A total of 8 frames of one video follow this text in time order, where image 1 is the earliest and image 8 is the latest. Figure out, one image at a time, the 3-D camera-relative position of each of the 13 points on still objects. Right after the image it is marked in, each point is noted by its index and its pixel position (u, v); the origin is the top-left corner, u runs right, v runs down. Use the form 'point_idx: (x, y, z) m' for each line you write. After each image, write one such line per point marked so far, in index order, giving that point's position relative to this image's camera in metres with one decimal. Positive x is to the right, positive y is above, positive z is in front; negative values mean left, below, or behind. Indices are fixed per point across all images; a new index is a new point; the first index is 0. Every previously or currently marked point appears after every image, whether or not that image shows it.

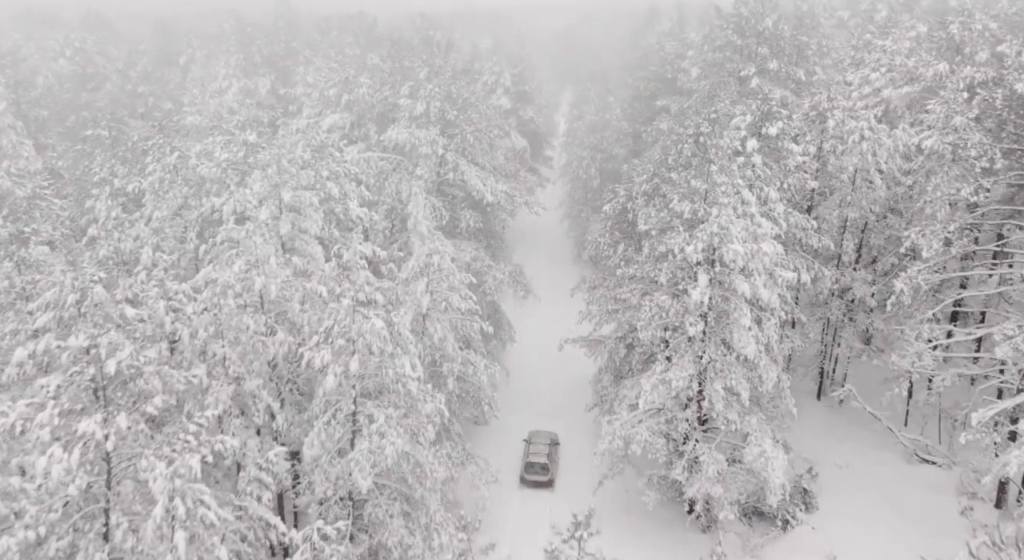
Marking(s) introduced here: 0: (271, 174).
0: (-5.4, +2.3, +19.0) m
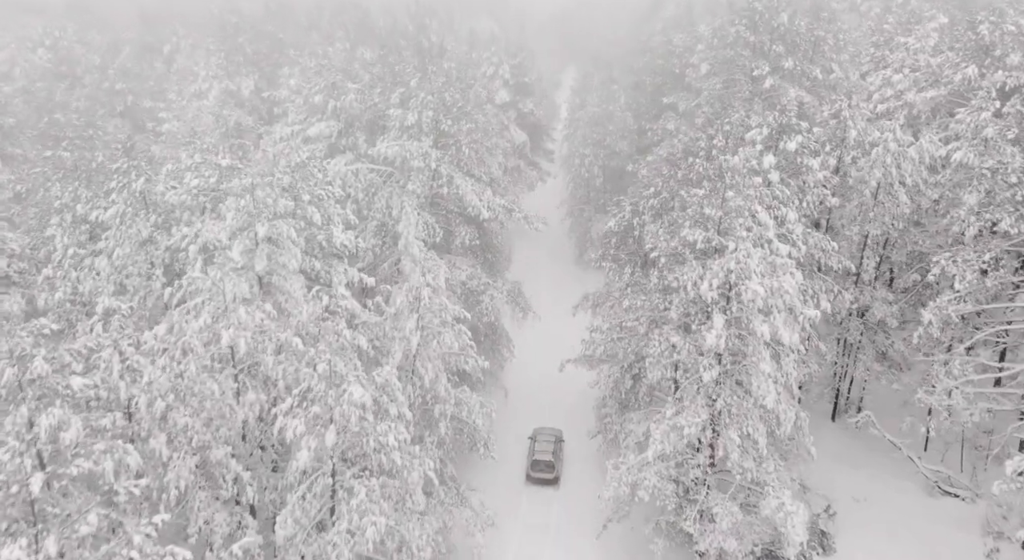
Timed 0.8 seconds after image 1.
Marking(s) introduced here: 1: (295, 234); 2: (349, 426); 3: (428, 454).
0: (-5.4, +1.5, +17.3) m
1: (-4.4, +0.9, +17.3) m
2: (-2.9, -2.7, +15.3) m
3: (-1.9, -3.8, +18.8) m
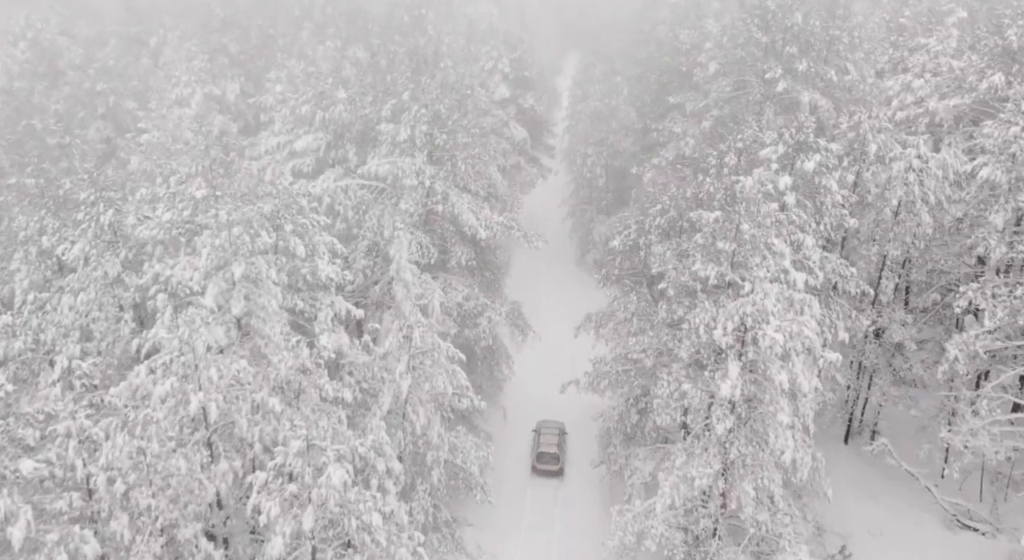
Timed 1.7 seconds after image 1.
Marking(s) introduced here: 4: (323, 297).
0: (-5.4, +0.7, +16.0) m
1: (-4.4, +0.1, +16.0) m
2: (-3.0, -3.6, +14.1) m
3: (-1.9, -4.6, +17.6) m
4: (-4.0, -0.3, +18.3) m
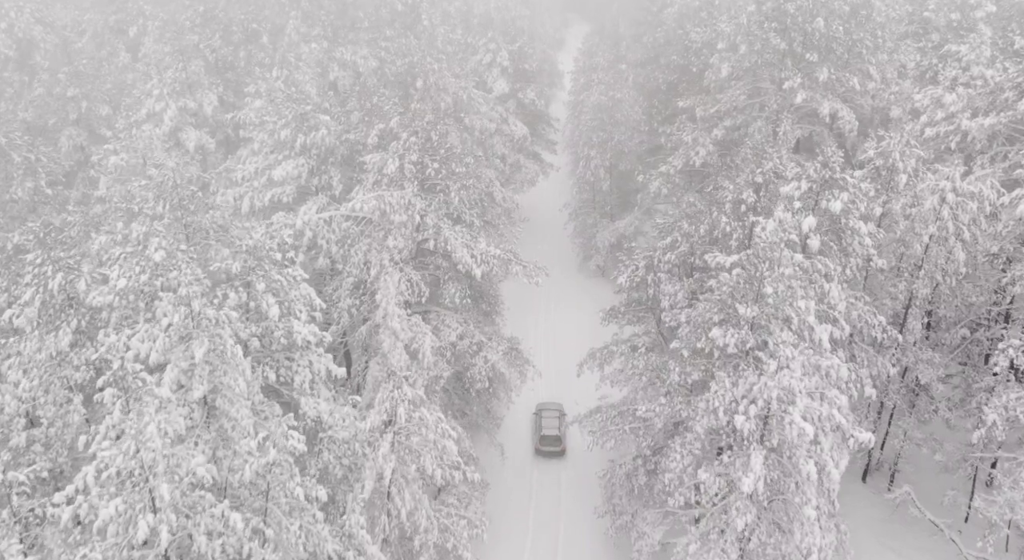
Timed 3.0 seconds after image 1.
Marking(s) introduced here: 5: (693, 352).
0: (-5.5, -0.6, +14.3) m
1: (-4.5, -1.2, +14.3) m
2: (-3.0, -4.9, +12.5) m
3: (-2.0, -5.8, +16.1) m
4: (-4.1, -1.5, +16.5) m
5: (+3.7, -1.5, +17.8) m
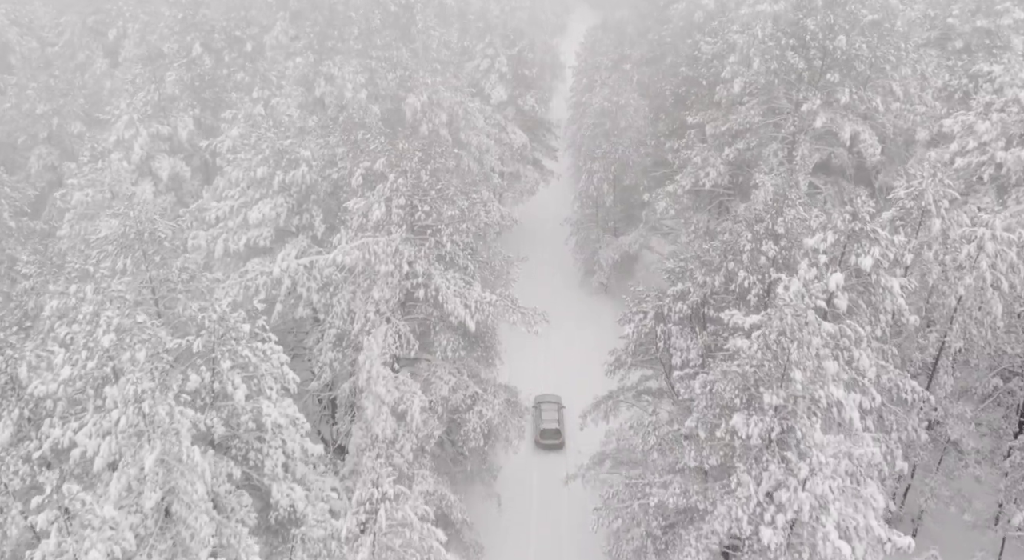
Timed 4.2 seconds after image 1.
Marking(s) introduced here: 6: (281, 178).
0: (-5.6, -2.0, +12.6) m
1: (-4.6, -2.5, +12.6) m
2: (-3.1, -6.3, +11.0) m
3: (-2.0, -7.1, +14.5) m
4: (-4.2, -2.8, +14.9) m
5: (+3.7, -2.7, +16.1) m
6: (-5.4, +2.4, +20.0) m
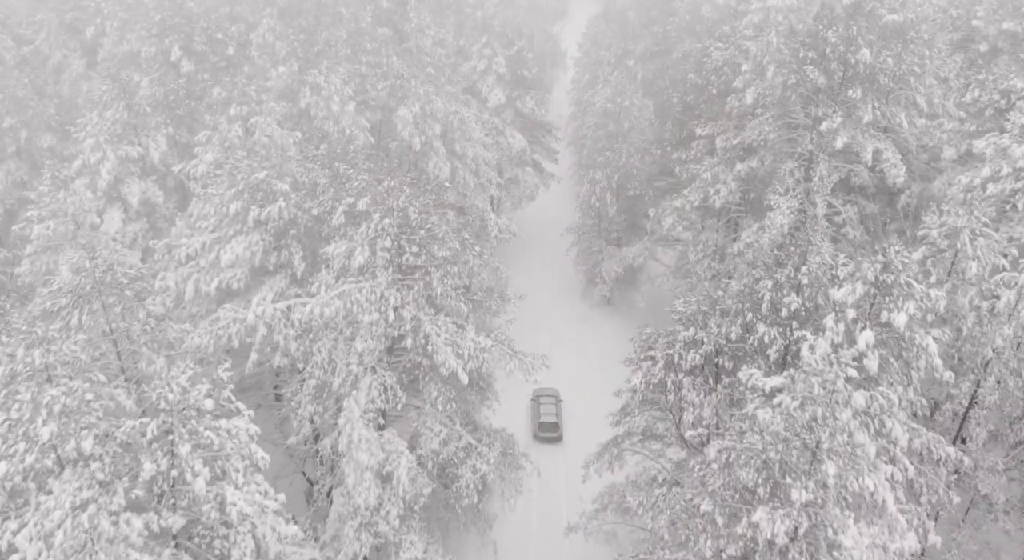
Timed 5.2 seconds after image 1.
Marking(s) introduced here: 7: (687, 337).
0: (-5.7, -3.1, +11.0) m
1: (-4.6, -3.7, +11.0) m
2: (-3.2, -7.5, +9.5) m
3: (-2.1, -8.2, +13.1) m
4: (-4.2, -3.9, +13.3) m
5: (+3.6, -3.8, +14.5) m
6: (-5.5, +1.4, +18.3) m
7: (+3.6, -1.3, +17.8) m
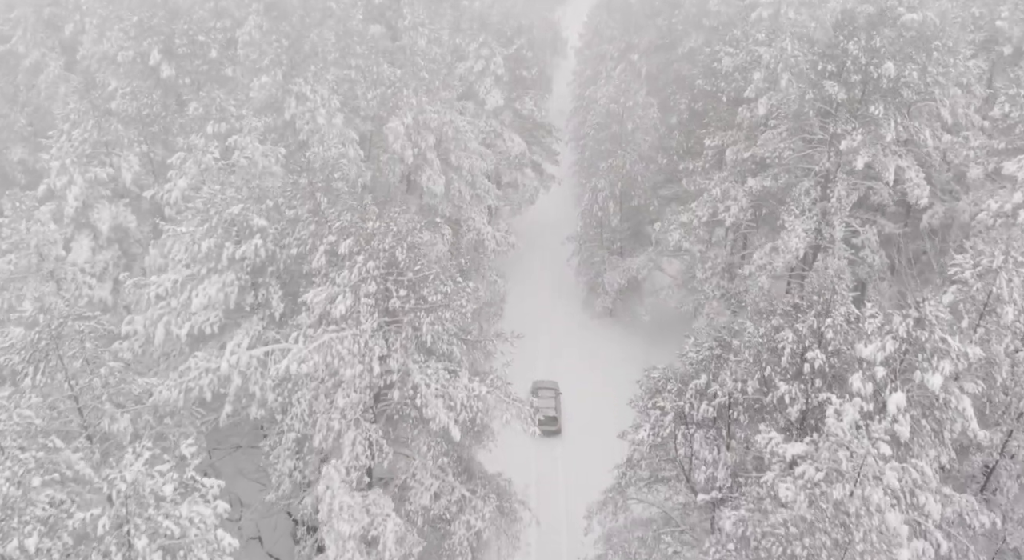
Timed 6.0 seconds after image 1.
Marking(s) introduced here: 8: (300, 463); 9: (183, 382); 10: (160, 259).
0: (-5.7, -4.1, +9.7) m
1: (-4.7, -4.7, +9.7) m
2: (-3.3, -8.6, +8.3) m
3: (-2.2, -9.2, +11.9) m
4: (-4.3, -4.9, +12.0) m
5: (+3.5, -4.8, +13.2) m
6: (-5.5, +0.6, +16.9) m
7: (+3.6, -2.1, +16.4) m
8: (-4.0, -3.5, +16.3) m
9: (-6.1, -1.9, +16.0) m
10: (-7.9, +0.5, +19.2) m
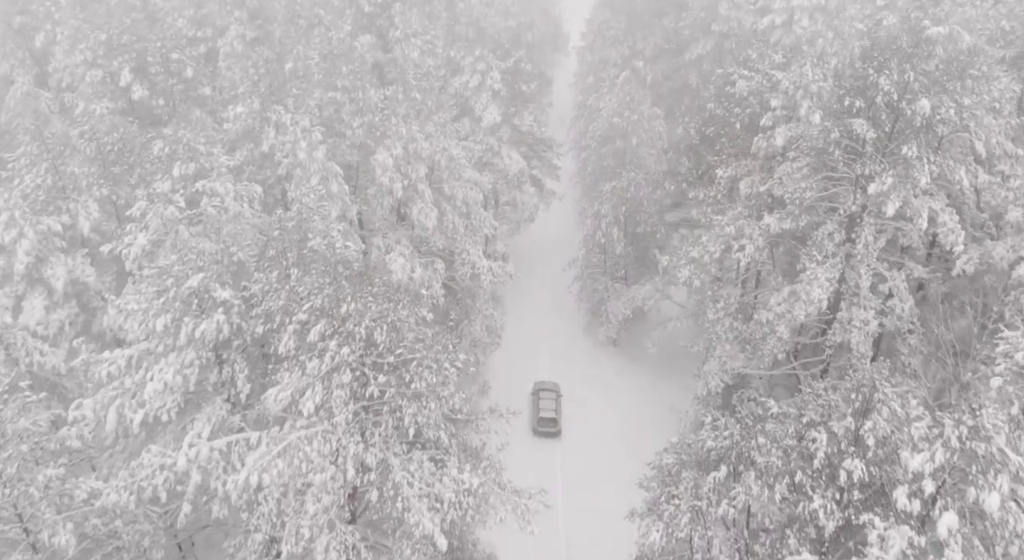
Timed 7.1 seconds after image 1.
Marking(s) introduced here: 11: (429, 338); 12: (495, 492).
0: (-5.8, -5.7, +7.9) m
1: (-4.8, -6.3, +8.0) m
2: (-3.4, -10.2, +6.6) m
3: (-2.3, -10.7, +10.3) m
4: (-4.4, -6.3, +10.3) m
5: (+3.4, -6.2, +11.5) m
6: (-5.6, -0.8, +15.0) m
7: (+3.5, -3.5, +14.6) m
8: (-4.1, -4.9, +14.5) m
9: (-6.2, -3.3, +14.1) m
10: (-8.0, -0.9, +17.3) m
11: (-1.5, -1.1, +16.1) m
12: (-0.3, -3.9, +15.7) m
